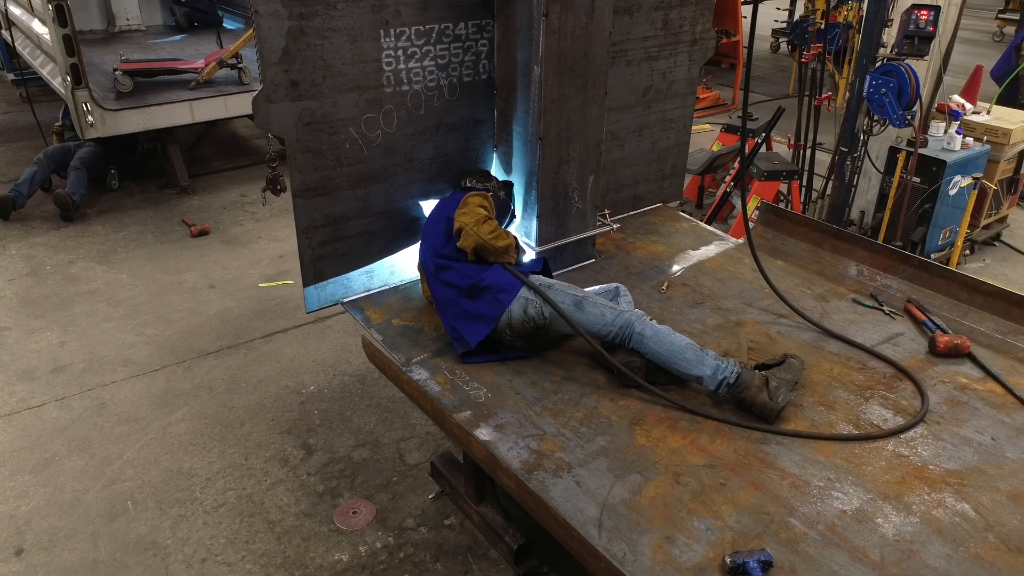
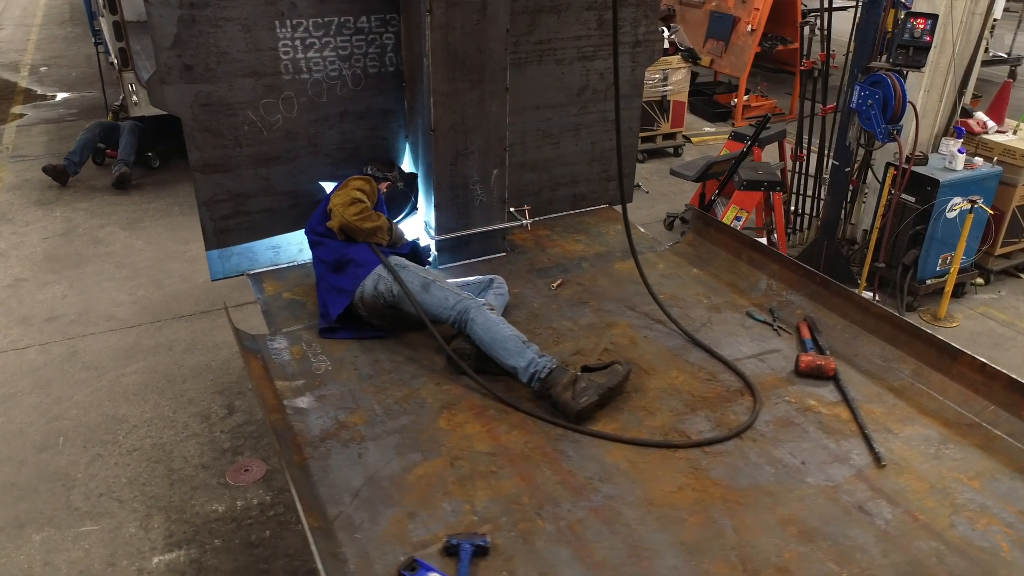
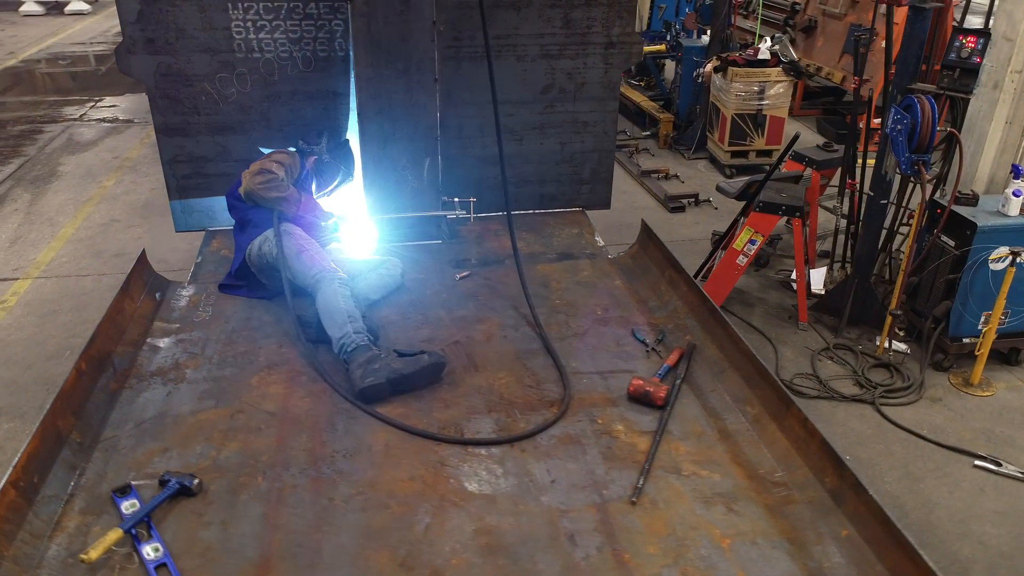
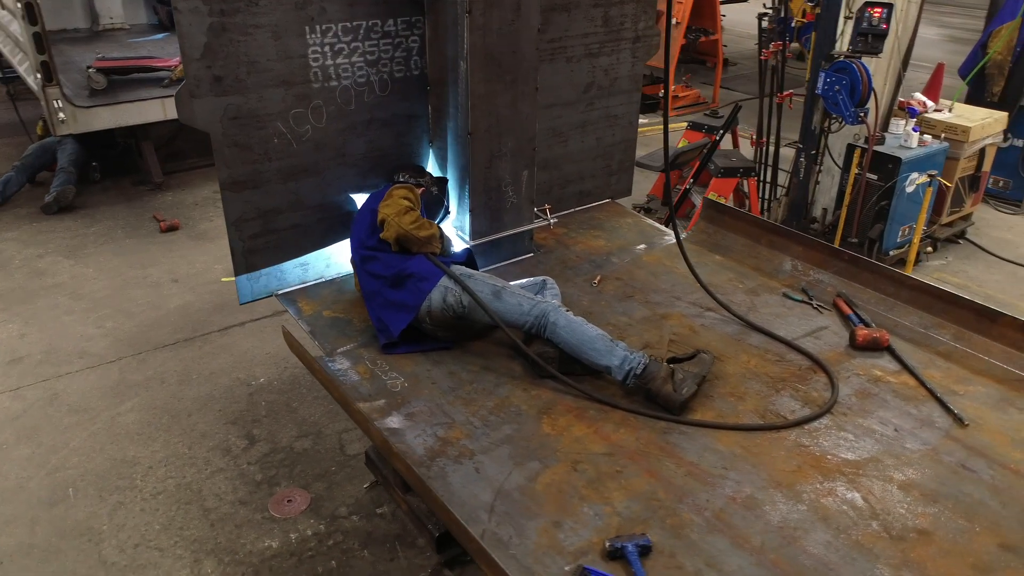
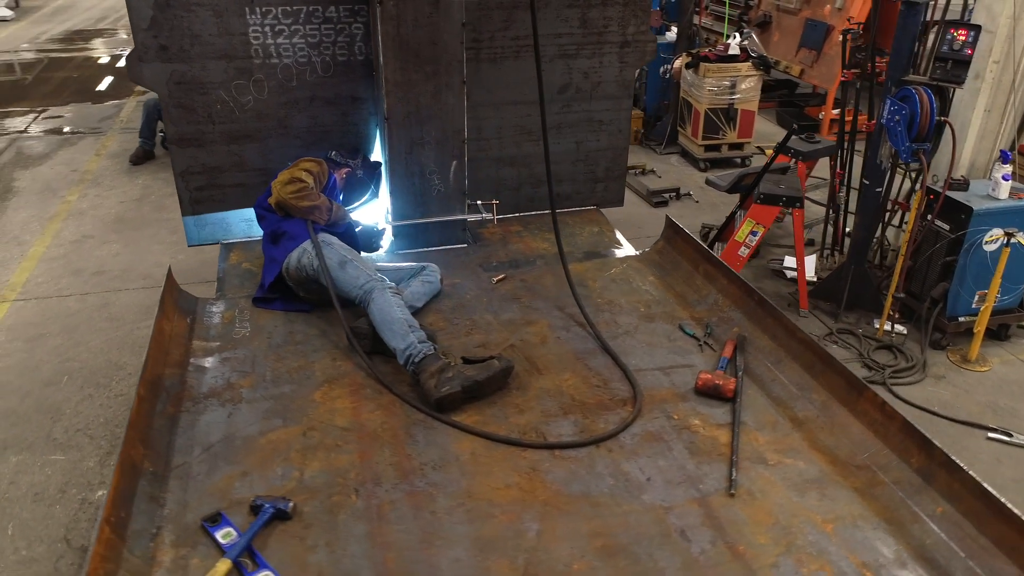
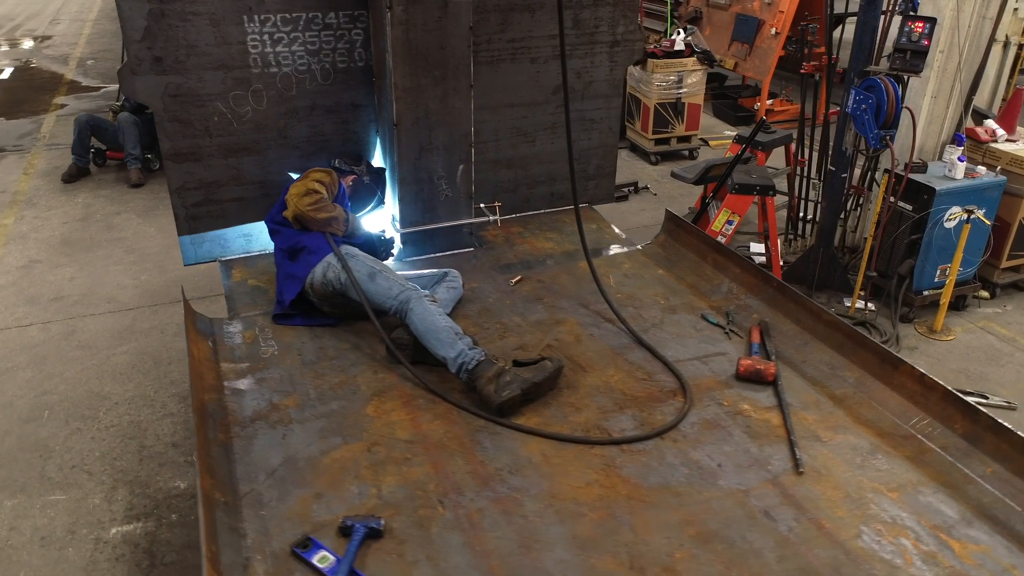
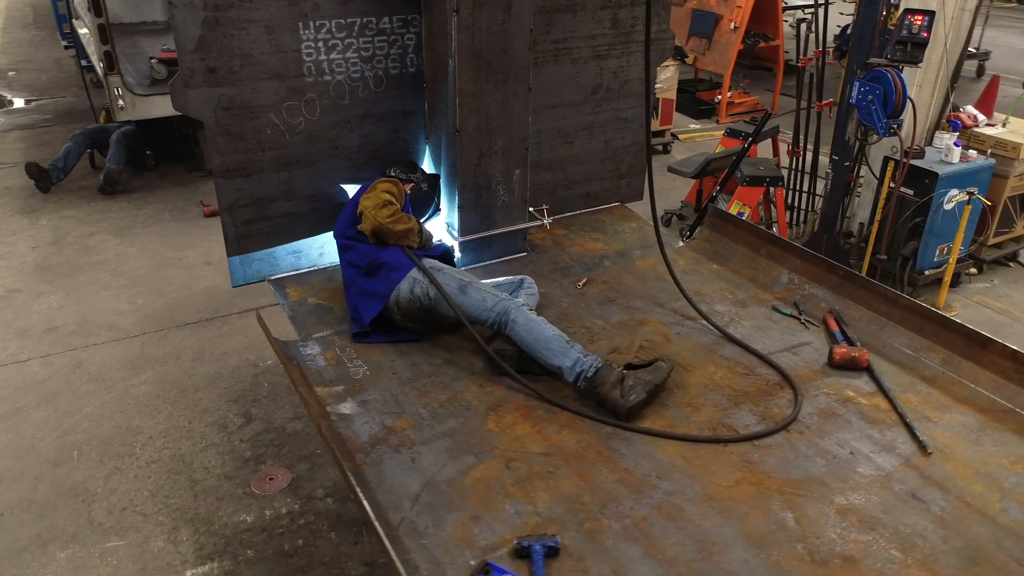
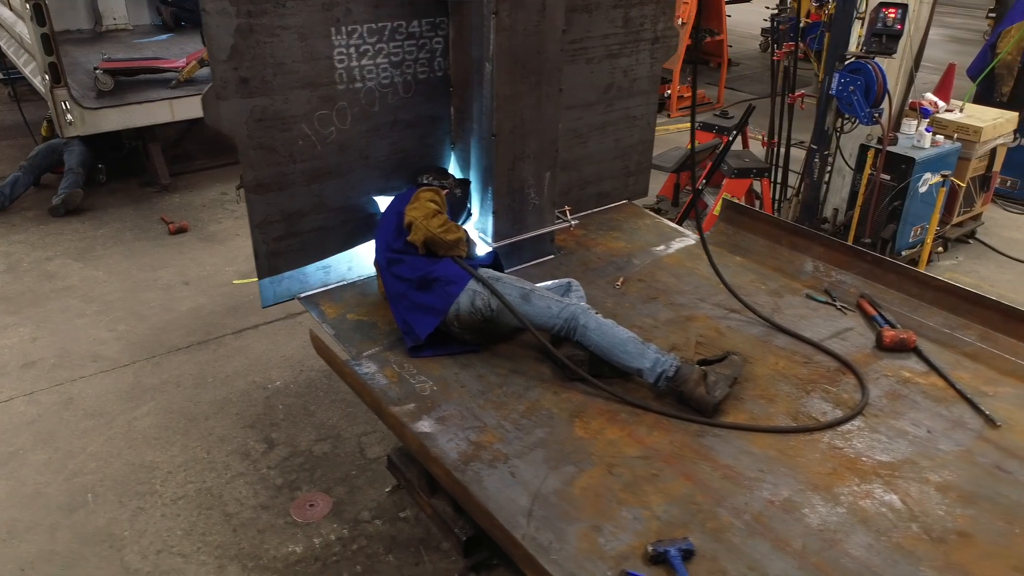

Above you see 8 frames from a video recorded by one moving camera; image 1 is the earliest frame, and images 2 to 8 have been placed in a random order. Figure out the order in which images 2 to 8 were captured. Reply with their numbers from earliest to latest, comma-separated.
8, 4, 7, 2, 6, 5, 3
